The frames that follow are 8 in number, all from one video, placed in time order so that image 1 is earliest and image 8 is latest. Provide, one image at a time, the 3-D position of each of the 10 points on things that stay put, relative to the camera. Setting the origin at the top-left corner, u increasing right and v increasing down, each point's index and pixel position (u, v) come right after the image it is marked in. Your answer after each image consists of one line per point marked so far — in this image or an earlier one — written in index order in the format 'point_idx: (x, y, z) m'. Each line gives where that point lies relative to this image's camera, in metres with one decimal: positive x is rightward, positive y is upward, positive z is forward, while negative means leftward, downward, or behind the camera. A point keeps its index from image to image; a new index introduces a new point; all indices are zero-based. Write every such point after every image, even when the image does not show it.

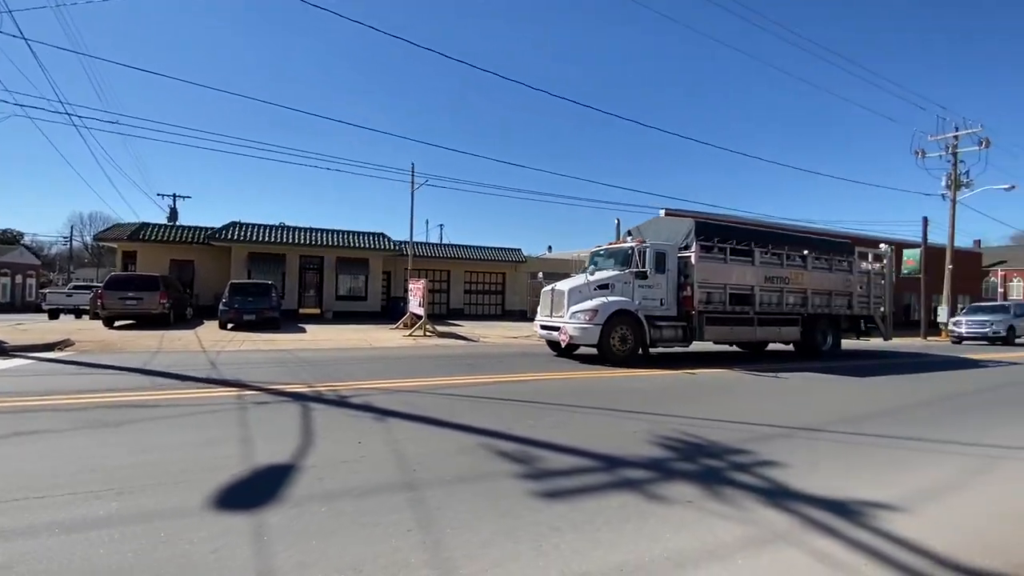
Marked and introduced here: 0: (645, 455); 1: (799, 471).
0: (+1.6, -2.0, +5.8) m
1: (+3.2, -2.0, +5.4) m
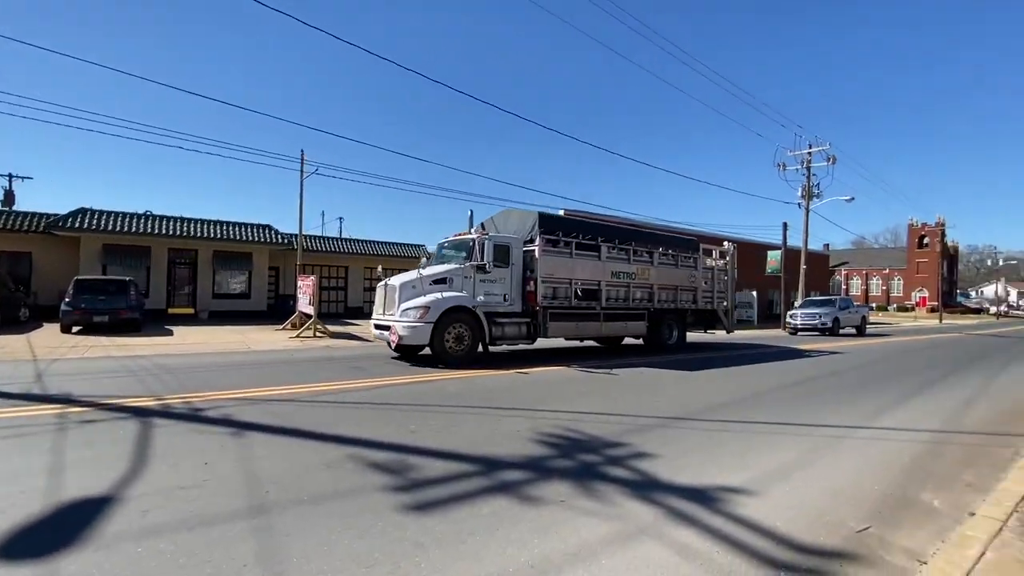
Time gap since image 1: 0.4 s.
0: (+0.1, -2.0, +5.6) m
1: (+1.8, -2.0, +5.5) m
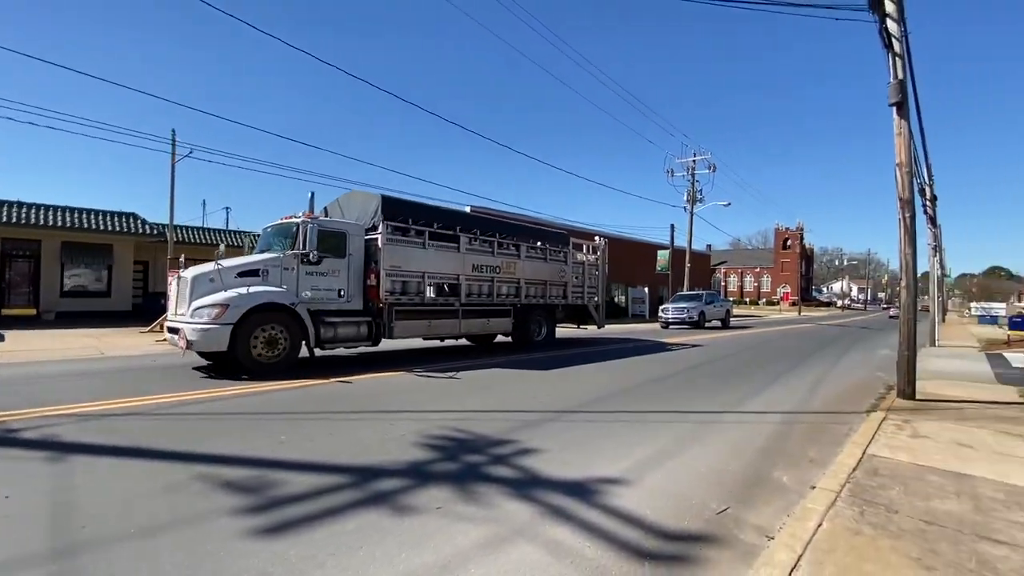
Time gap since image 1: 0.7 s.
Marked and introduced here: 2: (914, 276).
0: (-1.2, -1.9, +5.3) m
1: (+0.4, -1.9, +5.5) m
2: (+8.1, +0.2, +9.7) m
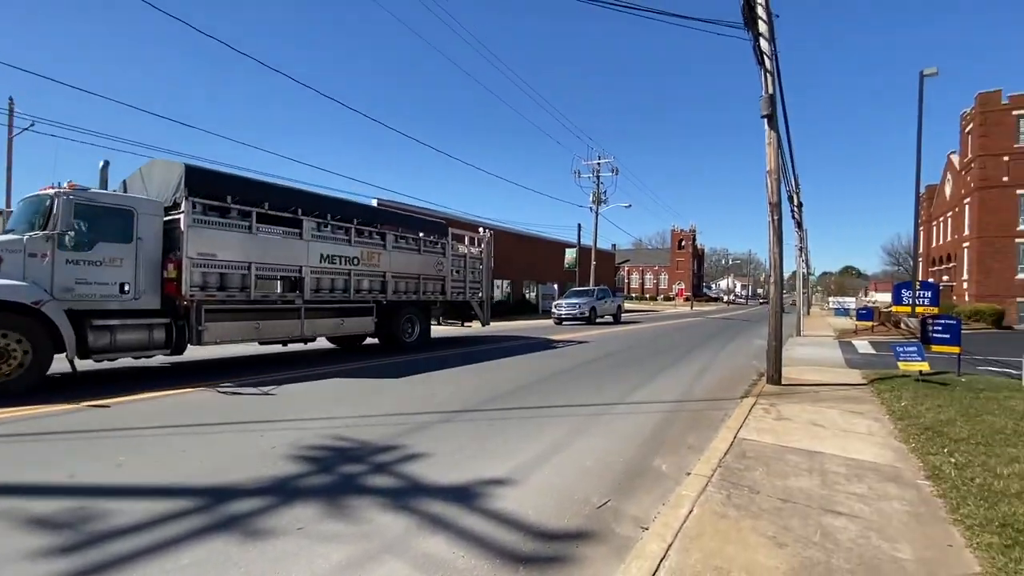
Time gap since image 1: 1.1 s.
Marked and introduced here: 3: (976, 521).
0: (-2.4, -1.9, +4.8) m
1: (-0.8, -1.9, +5.3) m
2: (+6.0, +0.3, +10.7) m
3: (+3.9, -2.0, +4.0) m
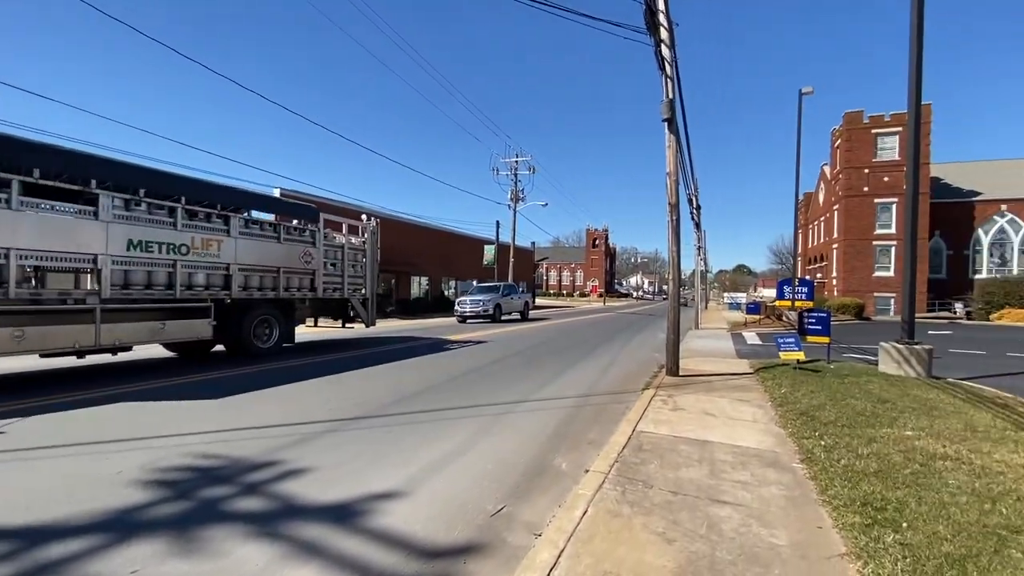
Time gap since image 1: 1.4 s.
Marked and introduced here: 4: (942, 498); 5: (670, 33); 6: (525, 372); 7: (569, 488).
0: (-3.4, -1.8, +4.0) m
1: (-1.9, -1.9, +4.8) m
2: (+3.9, +0.4, +11.3) m
3: (+2.9, -1.9, +4.3) m
4: (+3.8, -1.8, +4.2) m
5: (+3.7, +6.1, +11.4) m
6: (+0.3, -1.8, +10.4) m
7: (+0.6, -2.0, +4.7) m
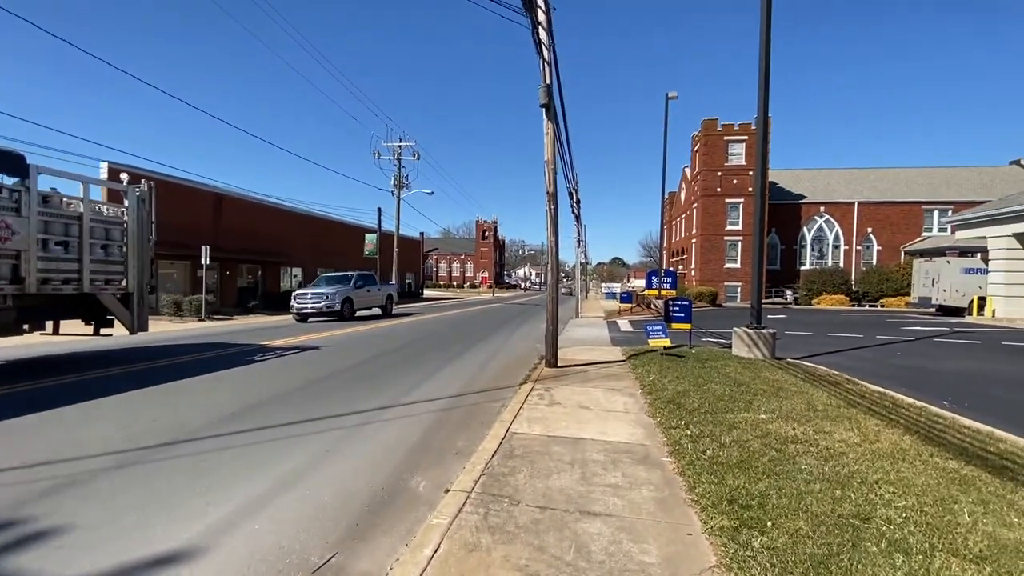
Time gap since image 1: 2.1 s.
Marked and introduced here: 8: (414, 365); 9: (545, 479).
0: (-4.4, -1.8, +2.4) m
1: (-3.1, -1.8, +3.5) m
2: (+1.0, +0.6, +11.1) m
3: (+1.7, -1.8, +4.1) m
4: (+2.5, -1.7, +4.2) m
5: (+0.8, +6.3, +11.1) m
6: (-2.3, -1.7, +9.5) m
7: (-0.7, -1.9, +3.9) m
8: (-2.1, -1.6, +10.3) m
9: (+0.3, -1.8, +4.6) m
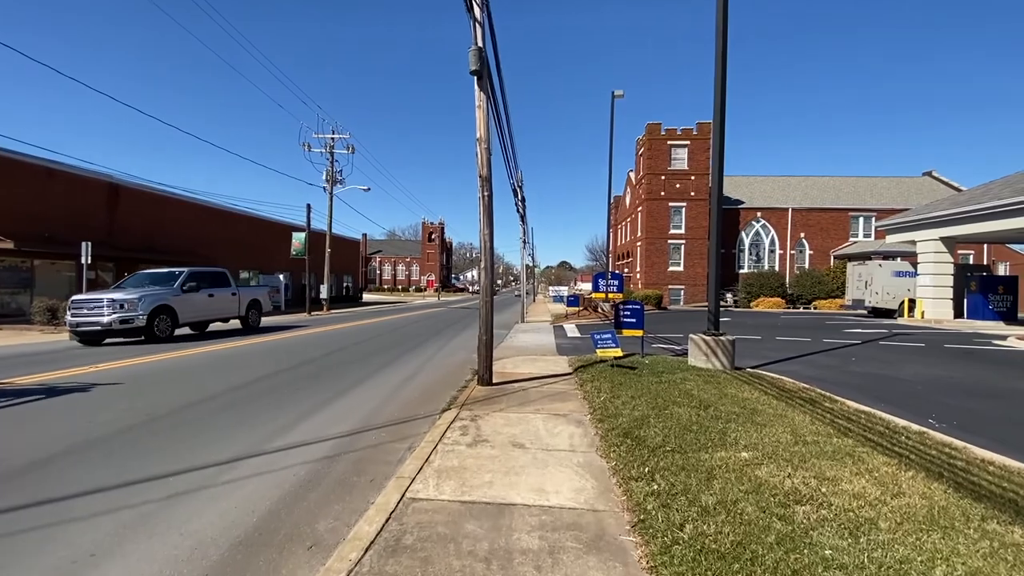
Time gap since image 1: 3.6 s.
0: (-4.9, -1.8, +0.1) m
1: (-3.7, -1.8, +1.3) m
2: (-0.4, +0.6, +9.3) m
3: (+1.0, -1.8, +2.5) m
4: (+1.8, -1.7, +2.6) m
5: (-0.6, +6.2, +9.4) m
6: (-3.5, -1.7, +7.3) m
7: (-1.4, -1.9, +2.0) m
8: (-3.4, -1.7, +8.2) m
9: (-0.4, -1.8, +2.8) m
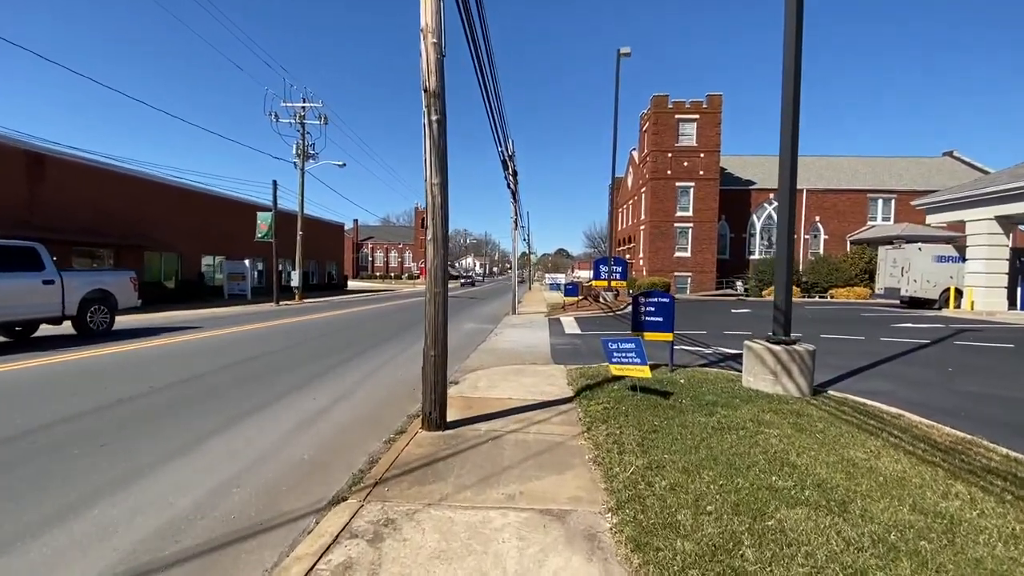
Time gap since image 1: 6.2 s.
0: (-5.2, -1.8, -3.4) m
1: (-4.1, -1.8, -2.2) m
2: (-0.8, +0.8, +5.8) m
3: (+0.6, -1.8, -1.0) m
4: (+1.4, -1.7, -0.8) m
5: (-1.0, +6.4, +5.7) m
6: (-3.9, -1.6, +3.9) m
7: (-1.8, -1.9, -1.5) m
8: (-3.8, -1.5, +4.7) m
9: (-0.8, -1.8, -0.6) m
